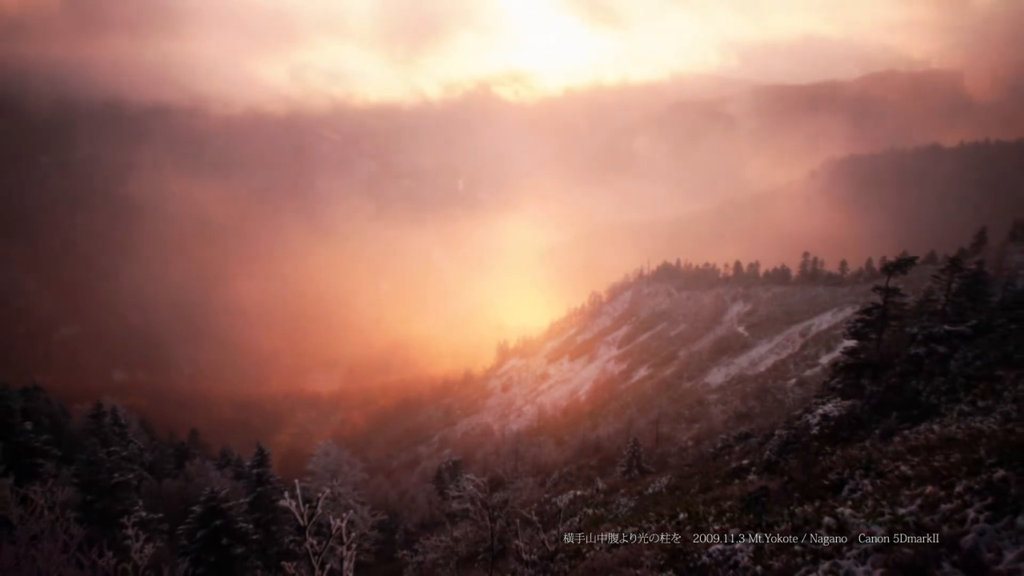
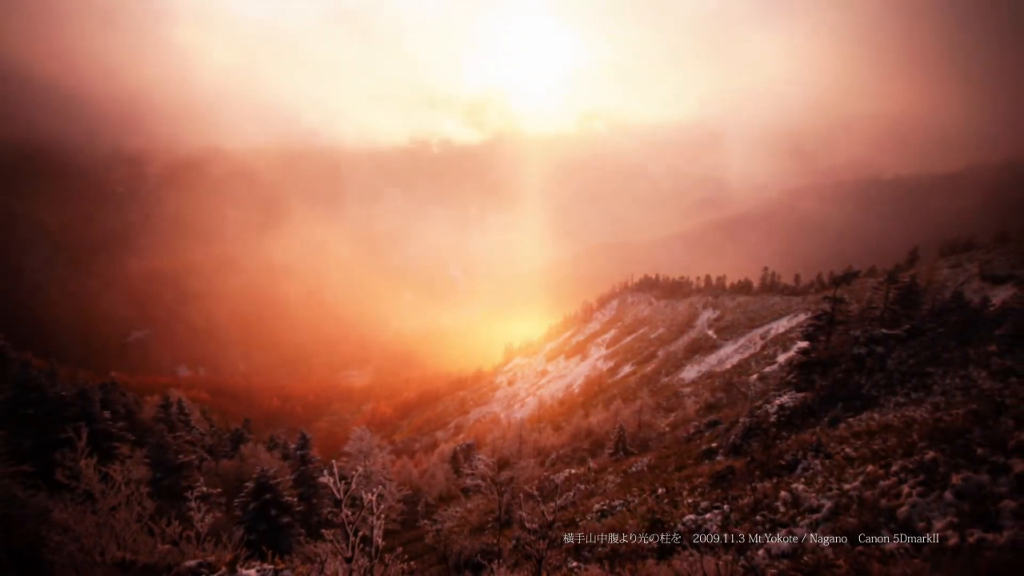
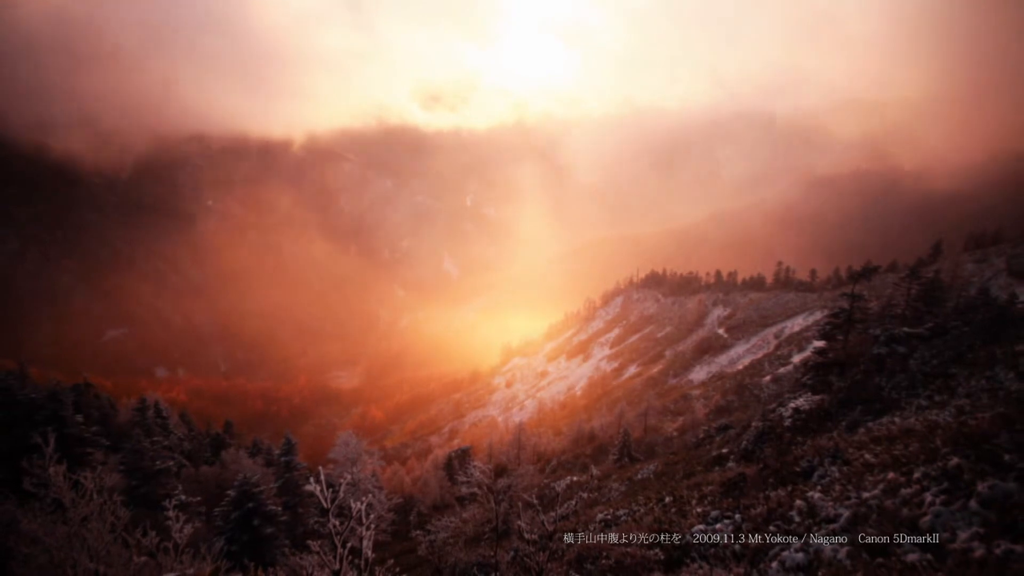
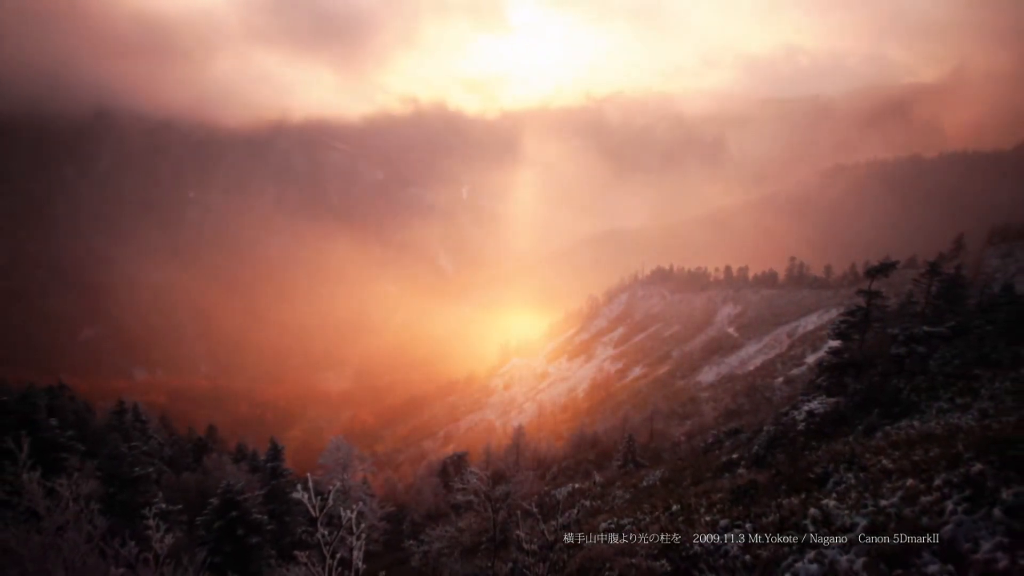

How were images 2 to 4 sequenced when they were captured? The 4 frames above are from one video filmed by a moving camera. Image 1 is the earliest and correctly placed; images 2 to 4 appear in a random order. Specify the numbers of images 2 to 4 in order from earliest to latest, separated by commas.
4, 3, 2
